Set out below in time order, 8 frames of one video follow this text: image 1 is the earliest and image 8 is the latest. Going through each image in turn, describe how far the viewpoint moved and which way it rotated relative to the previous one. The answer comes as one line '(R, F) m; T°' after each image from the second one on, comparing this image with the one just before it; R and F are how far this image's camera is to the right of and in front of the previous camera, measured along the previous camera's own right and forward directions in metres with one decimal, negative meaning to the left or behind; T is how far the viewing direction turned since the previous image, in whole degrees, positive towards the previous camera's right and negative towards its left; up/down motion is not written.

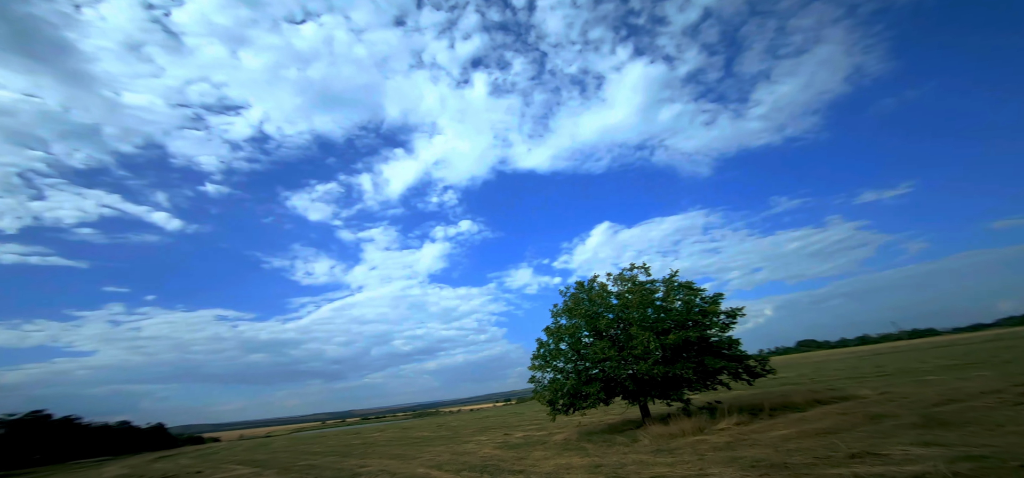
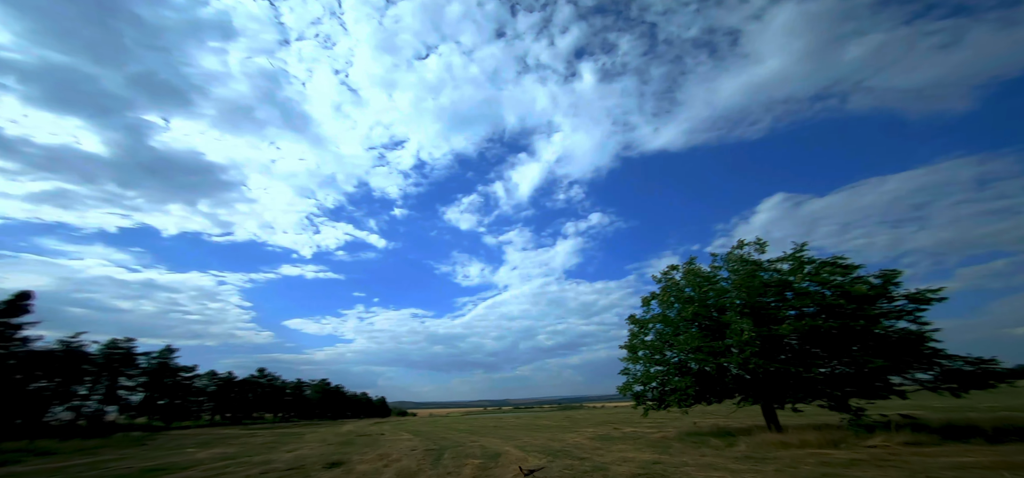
(+2.9, -0.2) m; -20°
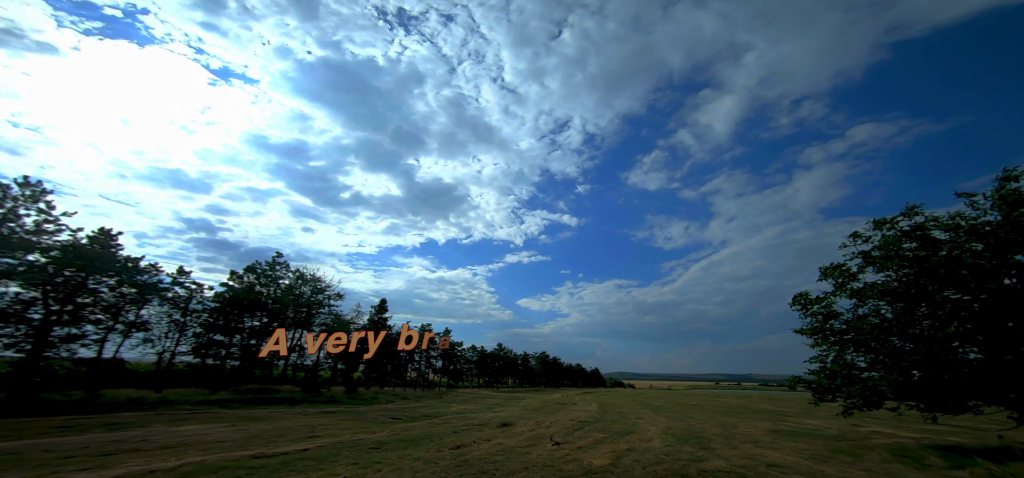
(+4.1, -0.6) m; -31°
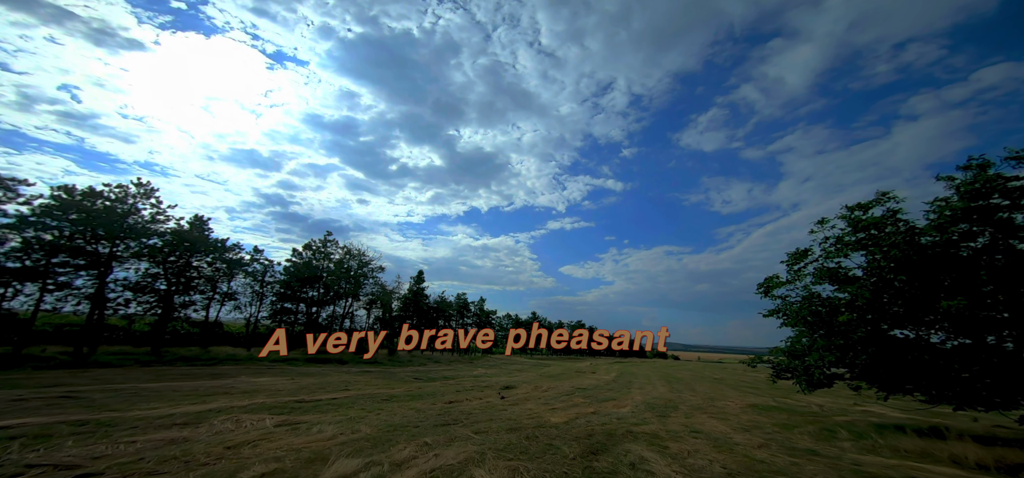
(+2.8, -1.7) m; -8°
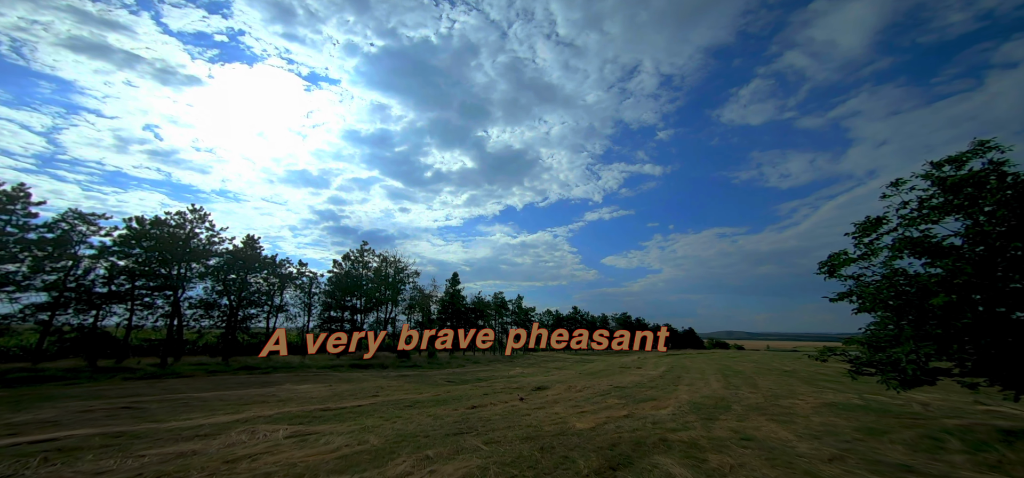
(+1.2, +1.1) m; -7°
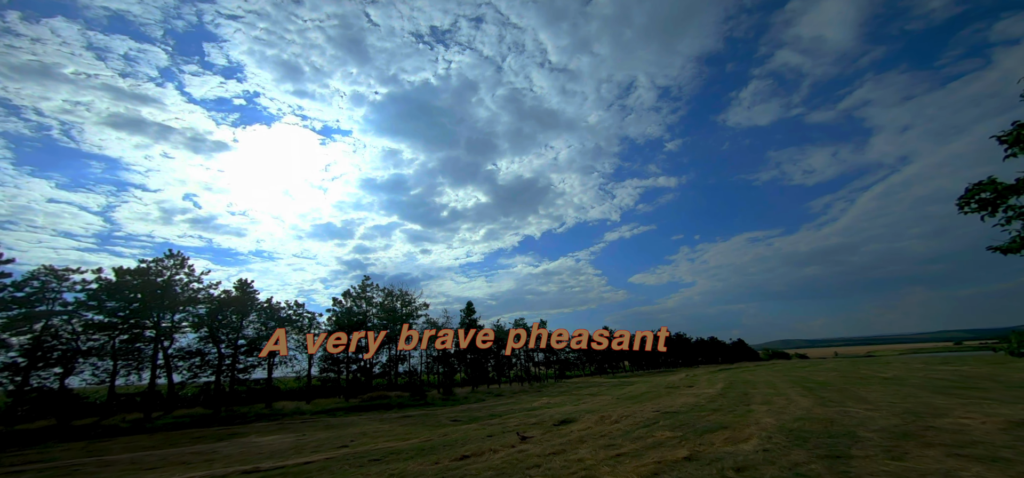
(+1.1, +4.0) m; -4°
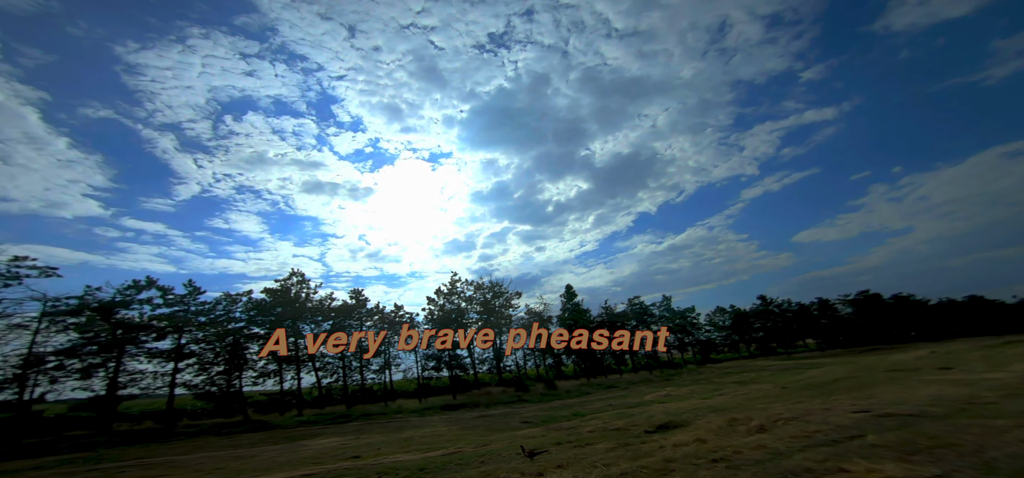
(+2.5, +5.5) m; -20°
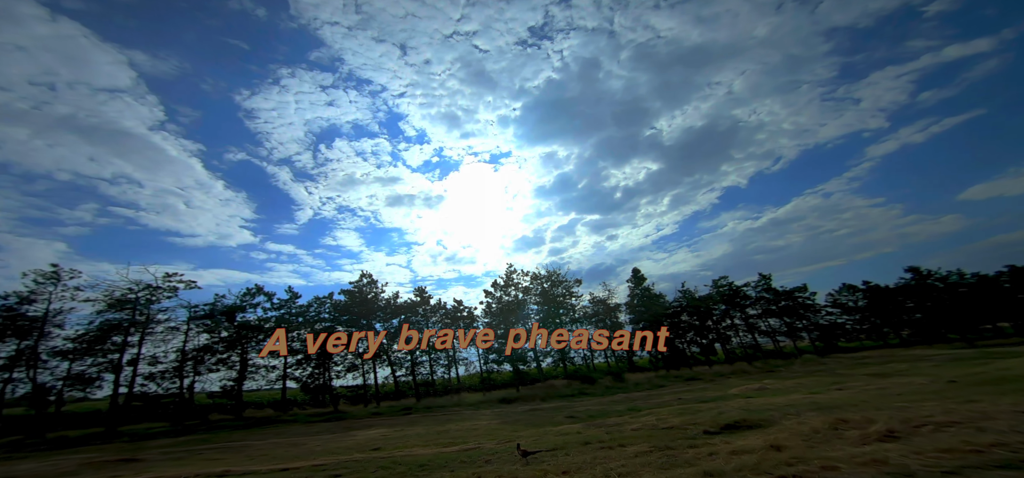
(+1.5, +1.7) m; -12°
